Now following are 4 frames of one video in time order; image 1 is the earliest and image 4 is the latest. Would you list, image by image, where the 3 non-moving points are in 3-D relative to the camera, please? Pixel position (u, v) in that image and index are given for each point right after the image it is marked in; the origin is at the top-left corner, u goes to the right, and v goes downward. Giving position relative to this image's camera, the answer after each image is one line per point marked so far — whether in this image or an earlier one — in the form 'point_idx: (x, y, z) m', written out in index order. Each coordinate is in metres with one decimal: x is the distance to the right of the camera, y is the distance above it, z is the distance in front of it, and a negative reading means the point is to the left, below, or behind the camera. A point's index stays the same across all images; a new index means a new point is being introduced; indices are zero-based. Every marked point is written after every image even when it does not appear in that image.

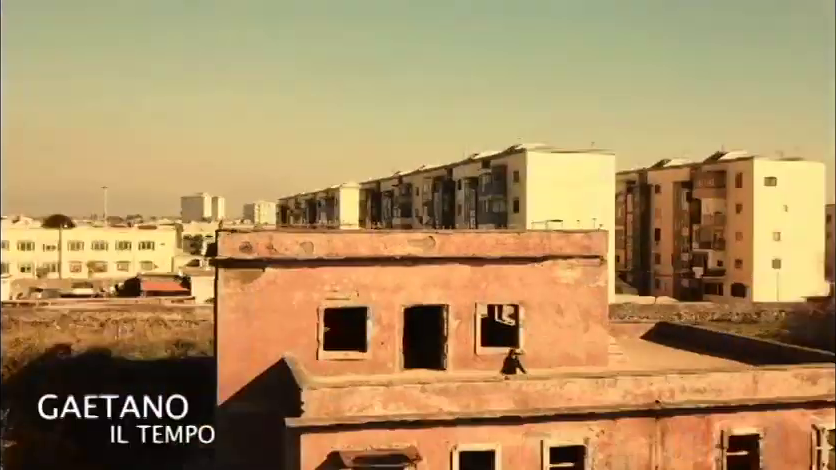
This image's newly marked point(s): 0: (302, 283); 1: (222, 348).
0: (-2.6, -1.1, +14.9) m
1: (-4.2, -2.4, +14.5) m
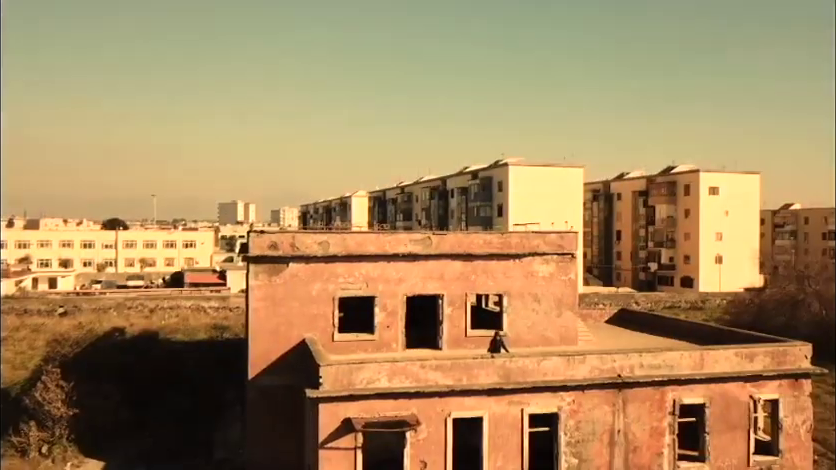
0: (-2.6, -1.0, +17.3) m
1: (-4.2, -2.4, +16.9) m
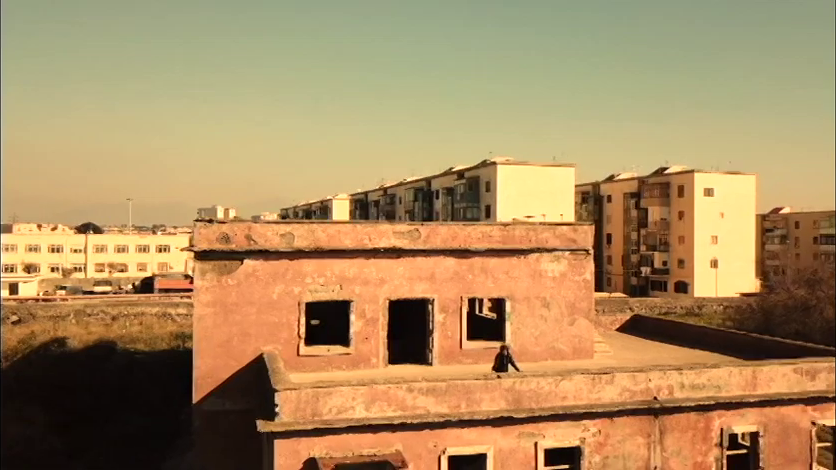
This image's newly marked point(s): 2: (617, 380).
0: (-2.9, -0.8, +14.1) m
1: (-4.5, -2.2, +13.7) m
2: (+3.6, -2.6, +12.0) m
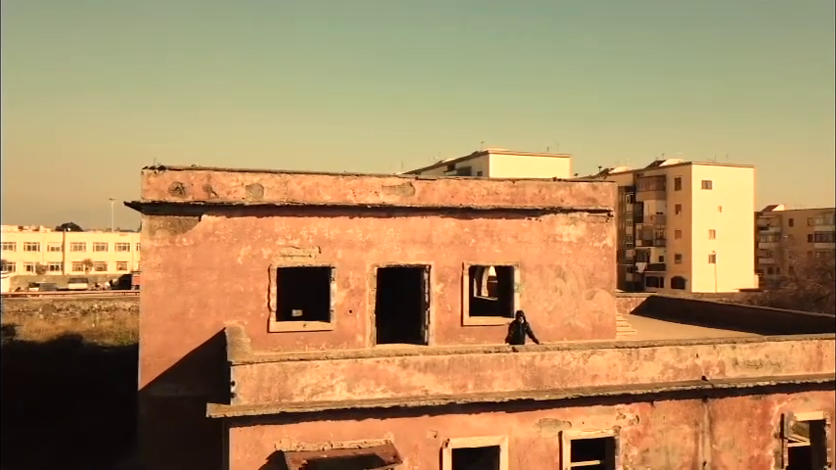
0: (-3.0, 0.0, +11.8) m
1: (-4.6, -1.4, +11.3) m
2: (+3.5, -1.7, +9.7) m
